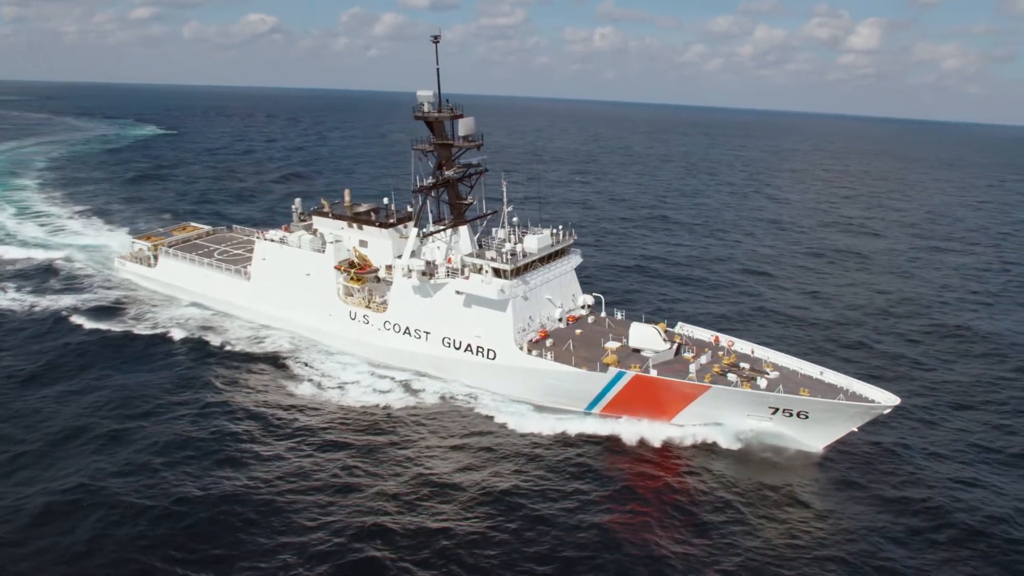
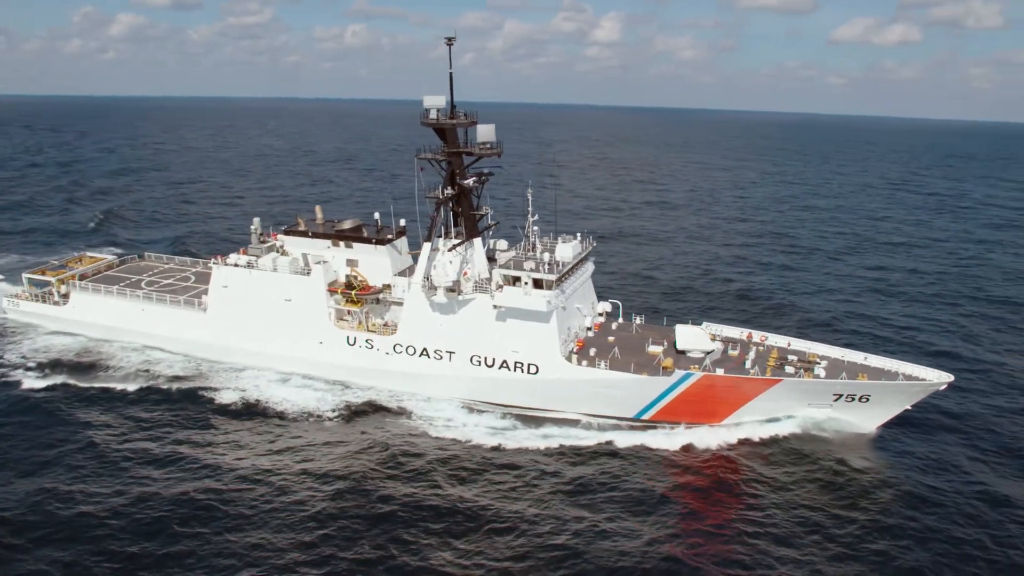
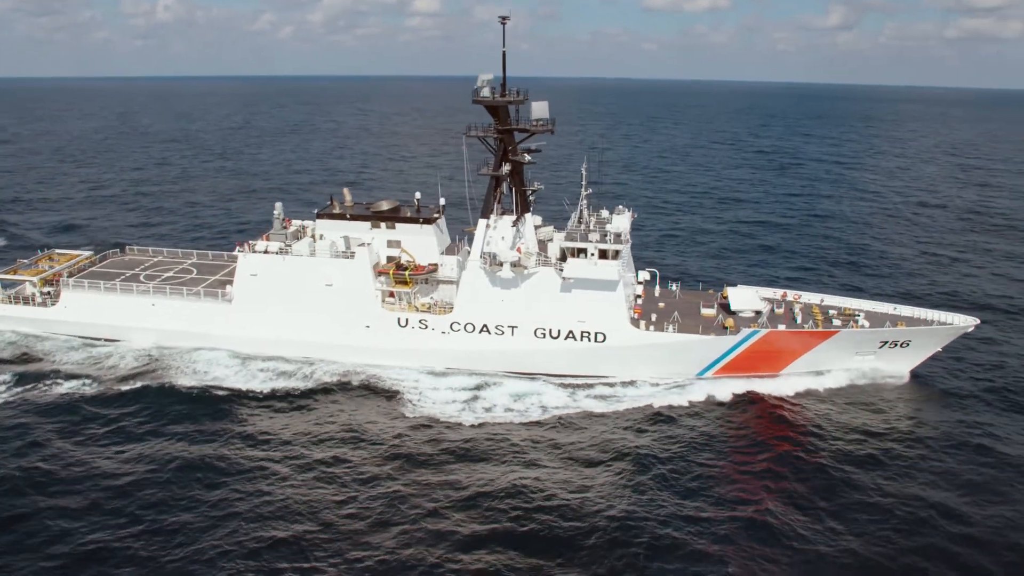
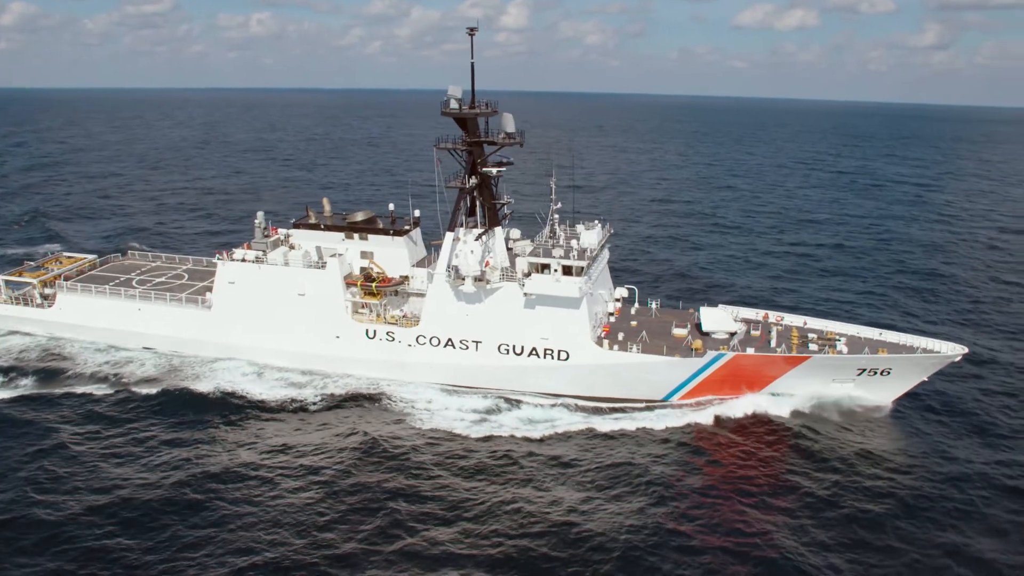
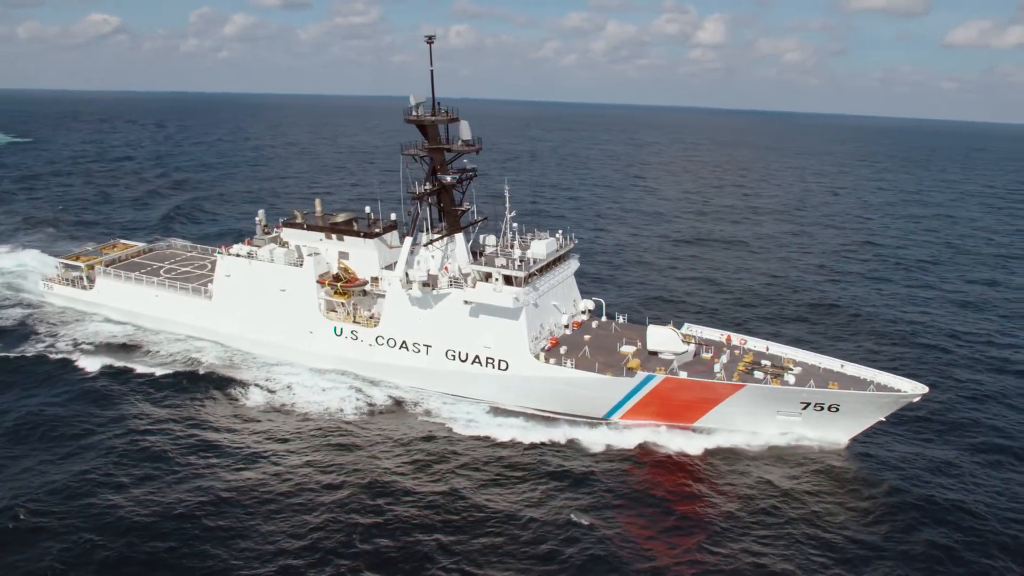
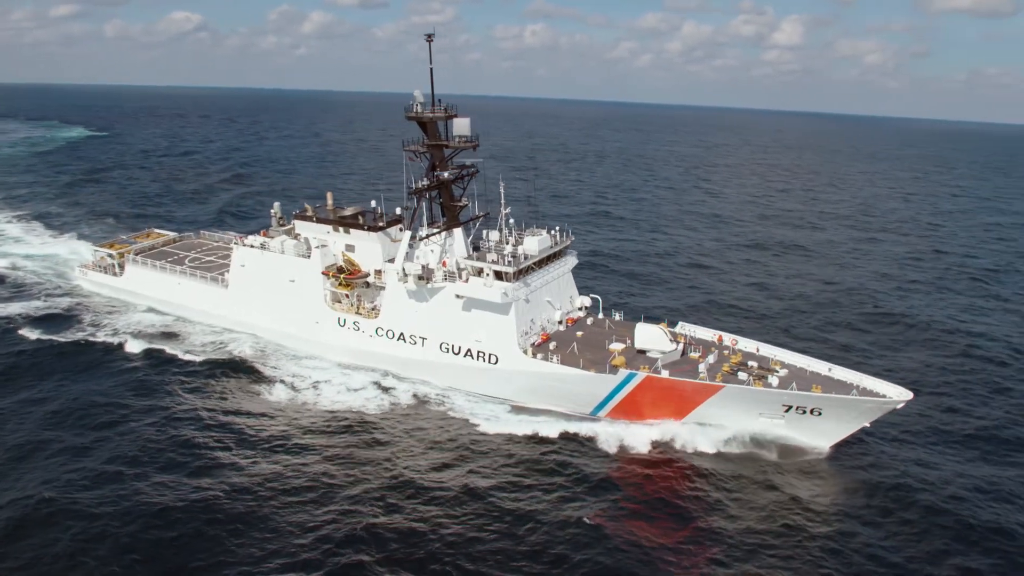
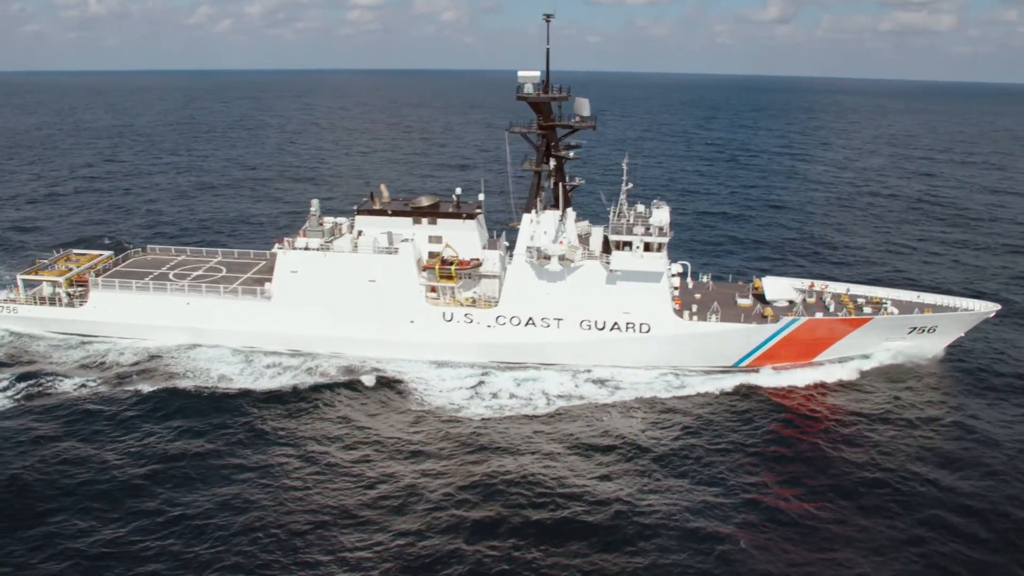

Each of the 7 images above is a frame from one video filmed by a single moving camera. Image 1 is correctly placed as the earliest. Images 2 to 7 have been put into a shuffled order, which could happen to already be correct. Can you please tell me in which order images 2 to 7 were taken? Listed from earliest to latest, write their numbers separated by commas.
6, 5, 2, 4, 3, 7
